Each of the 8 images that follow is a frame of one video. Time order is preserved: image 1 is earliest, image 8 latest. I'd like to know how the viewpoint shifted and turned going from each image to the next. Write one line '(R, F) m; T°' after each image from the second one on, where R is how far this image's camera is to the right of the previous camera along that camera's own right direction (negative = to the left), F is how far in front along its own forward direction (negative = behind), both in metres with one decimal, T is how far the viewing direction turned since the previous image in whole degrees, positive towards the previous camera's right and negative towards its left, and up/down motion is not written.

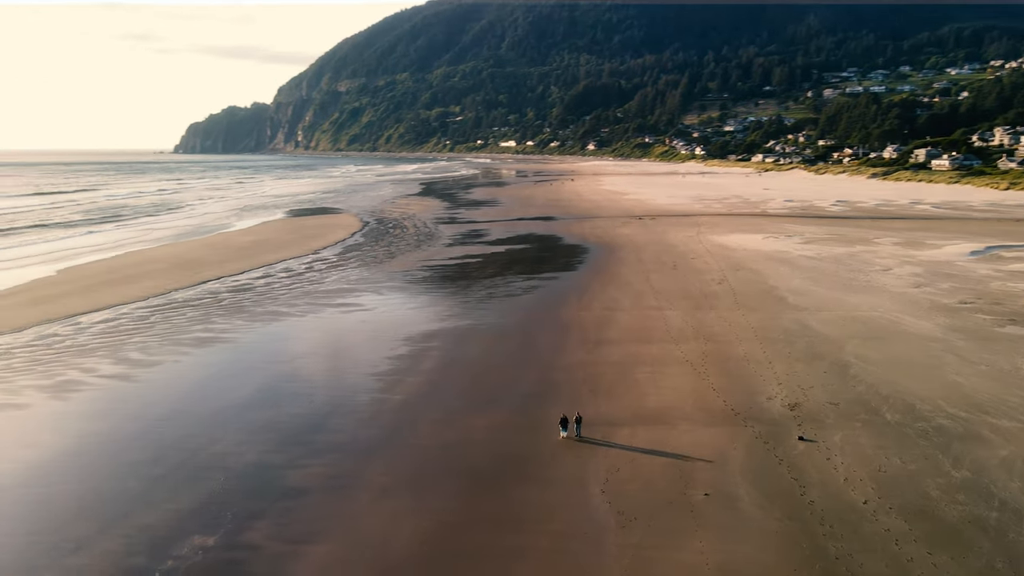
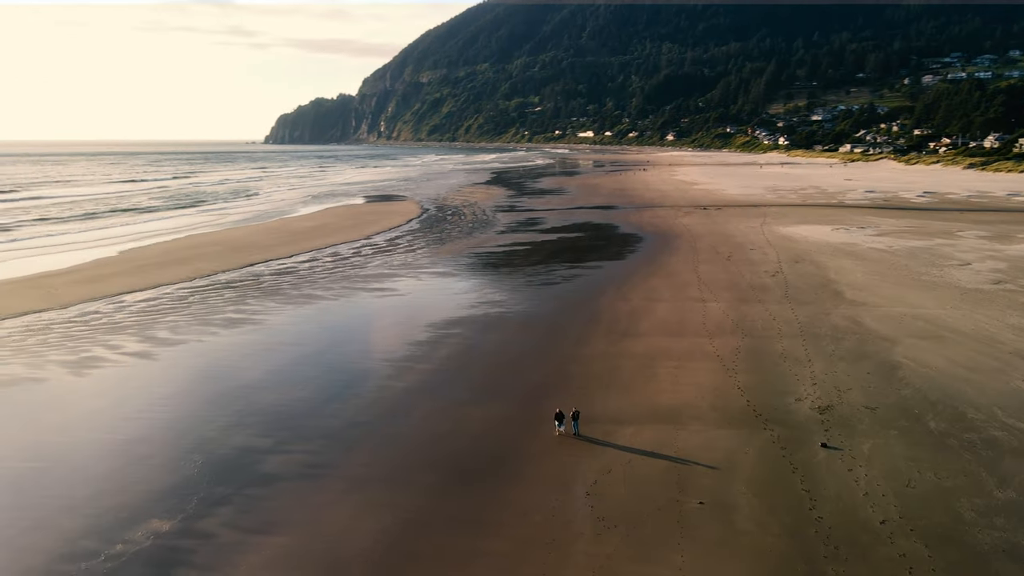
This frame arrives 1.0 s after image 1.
(+1.3, +0.9) m; -6°
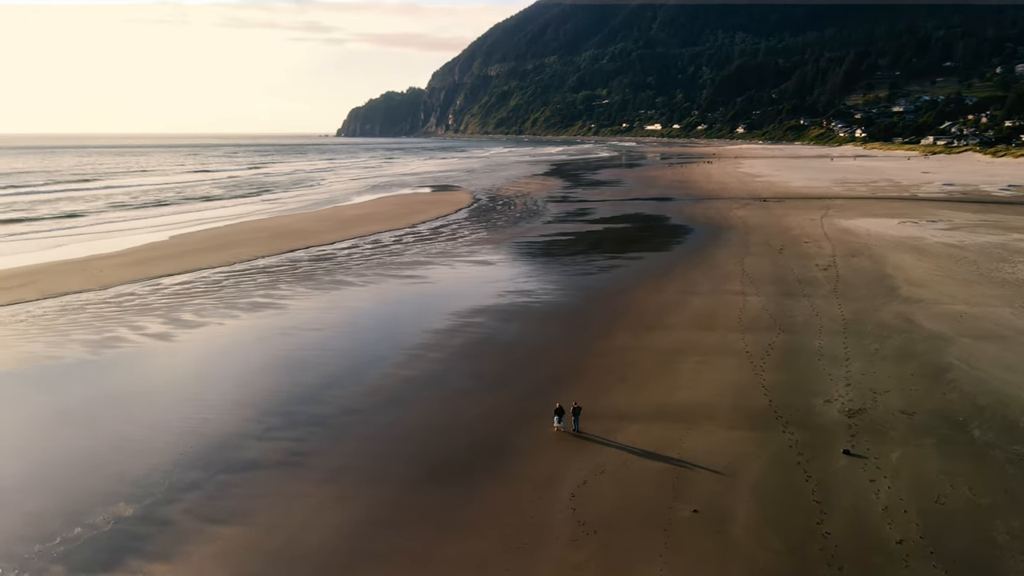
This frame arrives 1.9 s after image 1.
(+1.0, +0.7) m; -5°
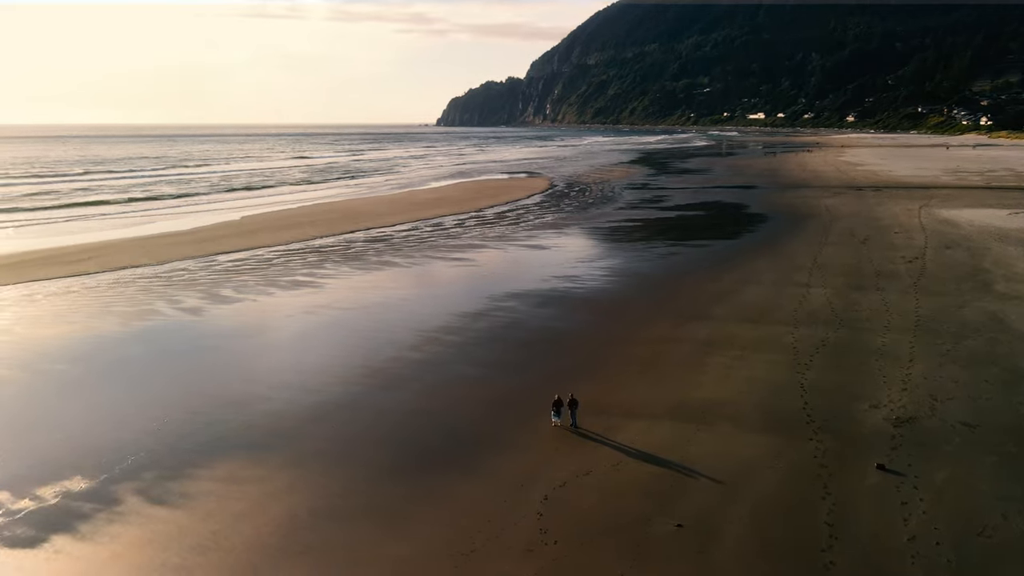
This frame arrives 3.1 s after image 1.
(+1.3, +1.1) m; -7°
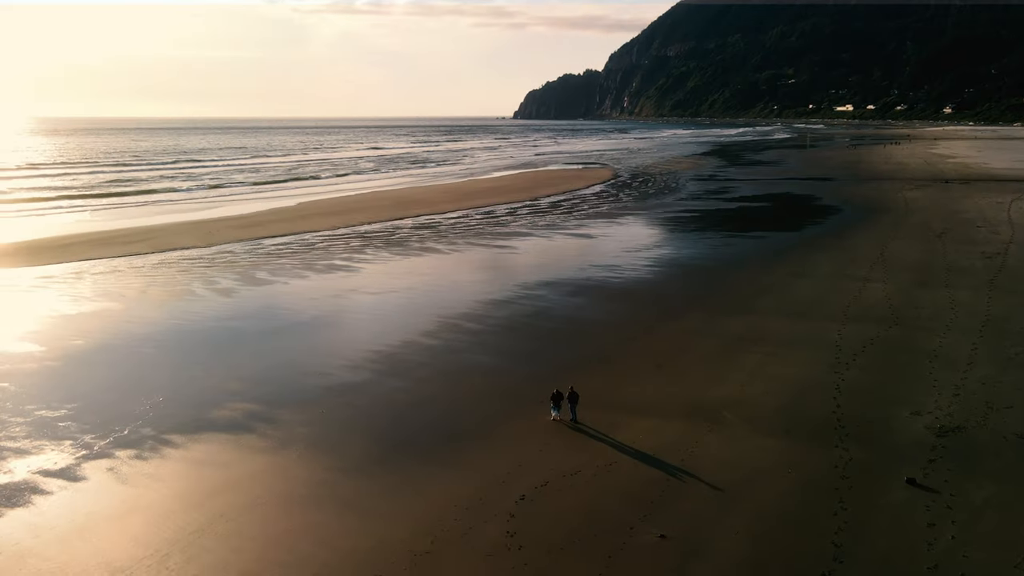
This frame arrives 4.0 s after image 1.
(+0.9, +0.7) m; -6°
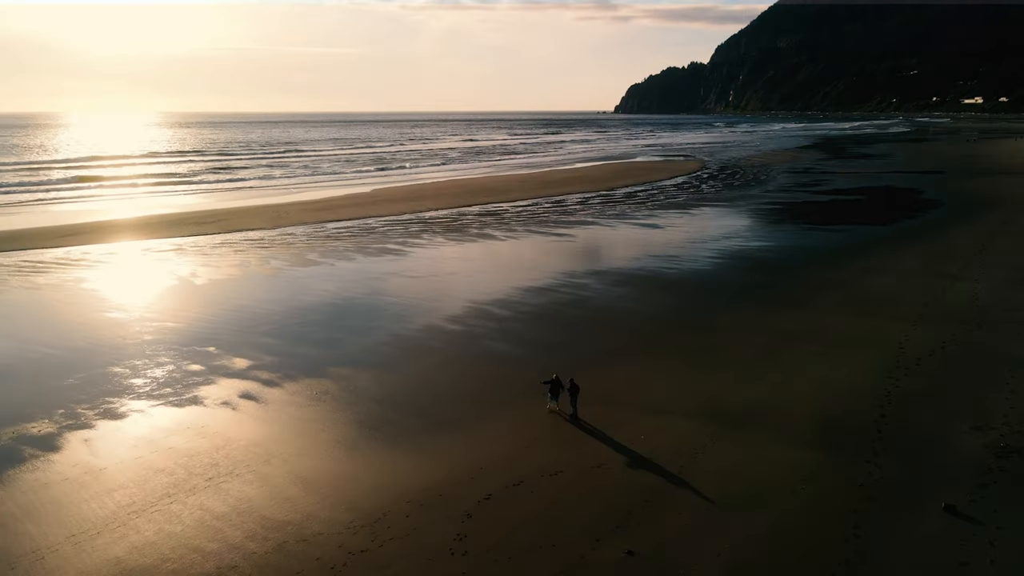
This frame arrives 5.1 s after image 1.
(+1.1, +0.8) m; -7°
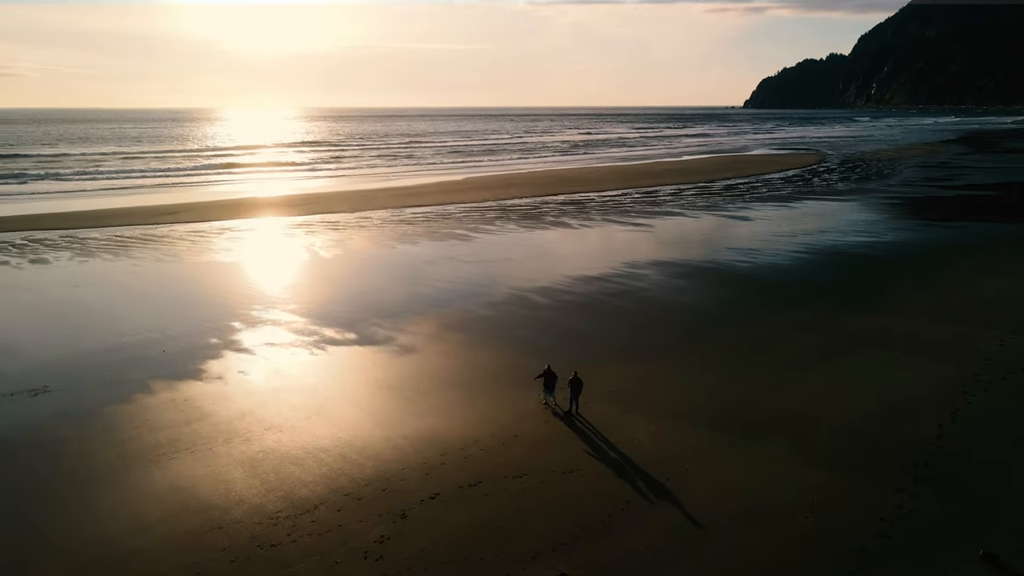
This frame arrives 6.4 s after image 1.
(+1.3, +0.9) m; -9°
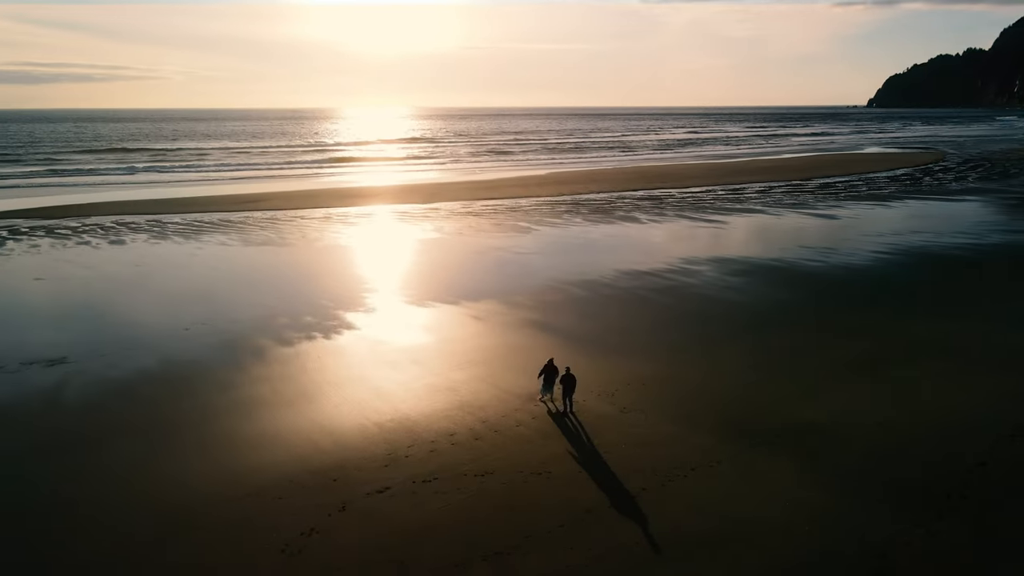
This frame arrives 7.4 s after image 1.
(+1.0, +0.6) m; -8°
